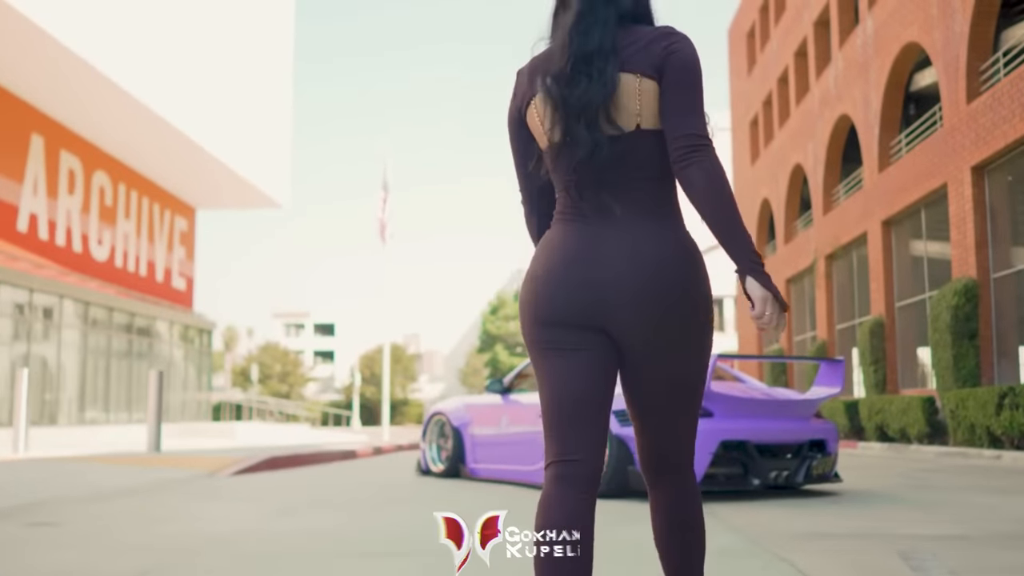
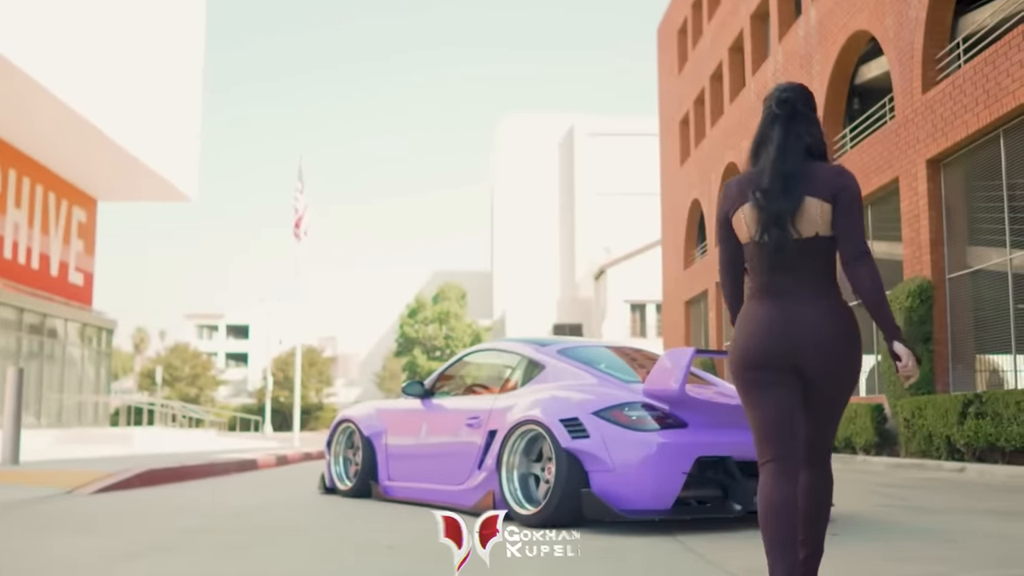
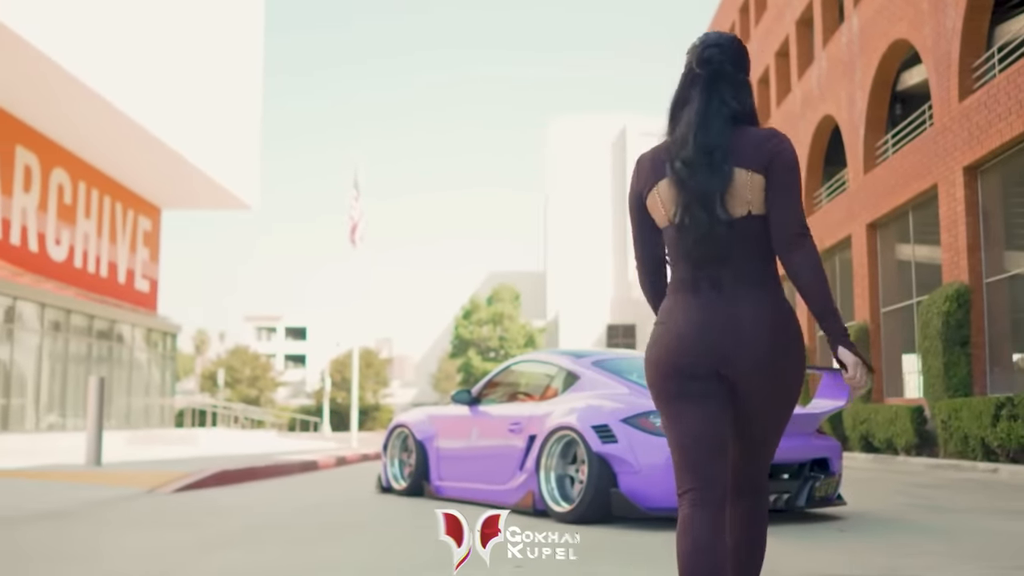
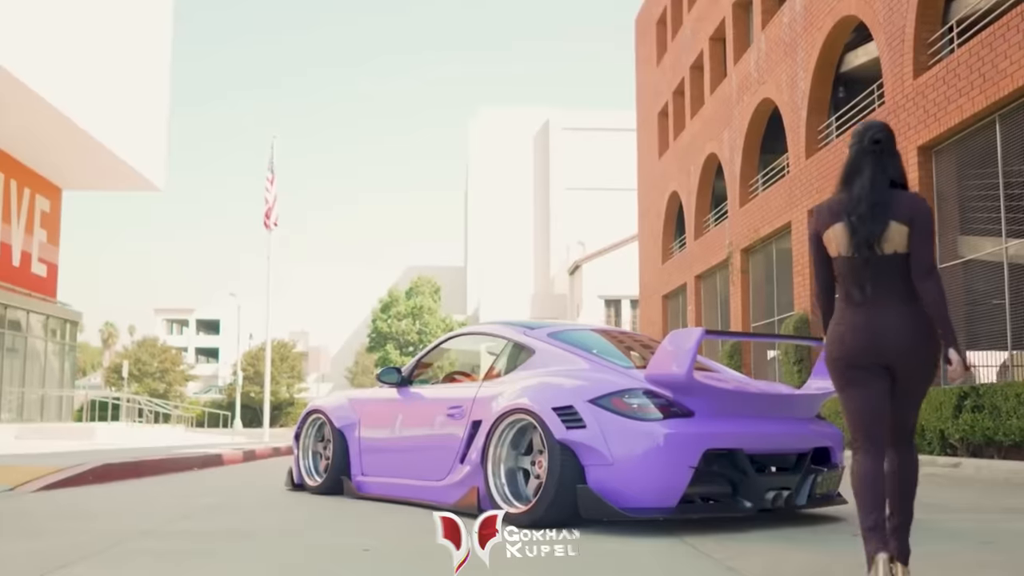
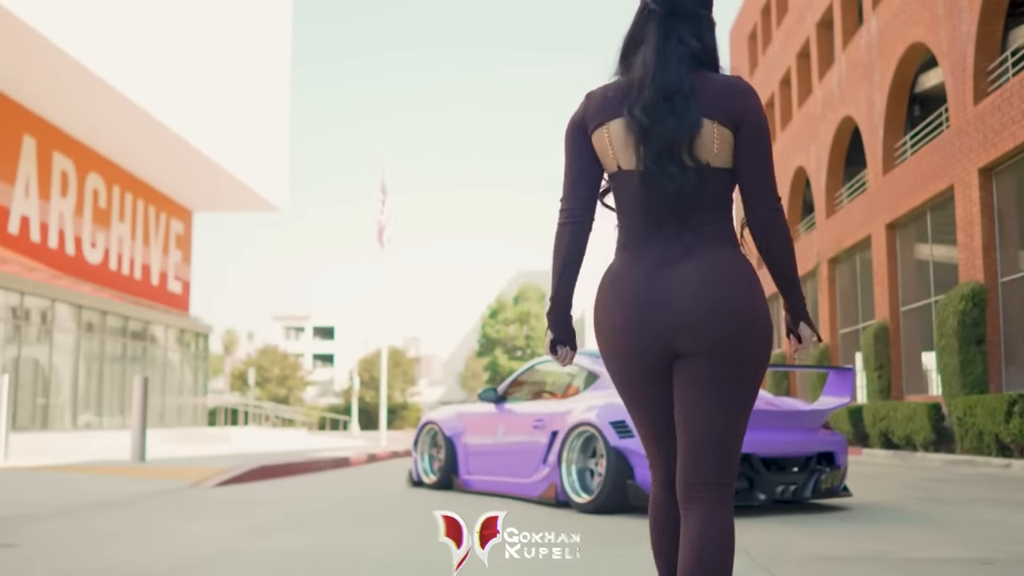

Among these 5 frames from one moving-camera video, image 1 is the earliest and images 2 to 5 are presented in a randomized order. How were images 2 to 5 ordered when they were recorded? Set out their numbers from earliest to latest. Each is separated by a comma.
5, 3, 2, 4
